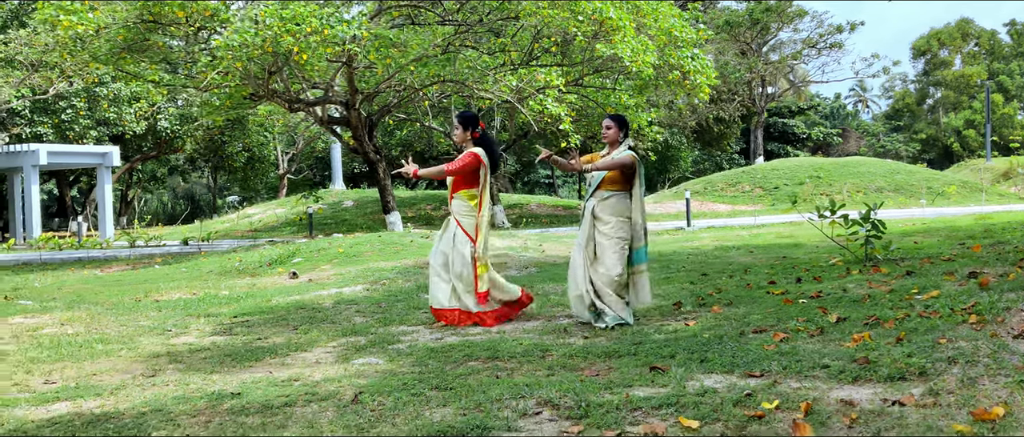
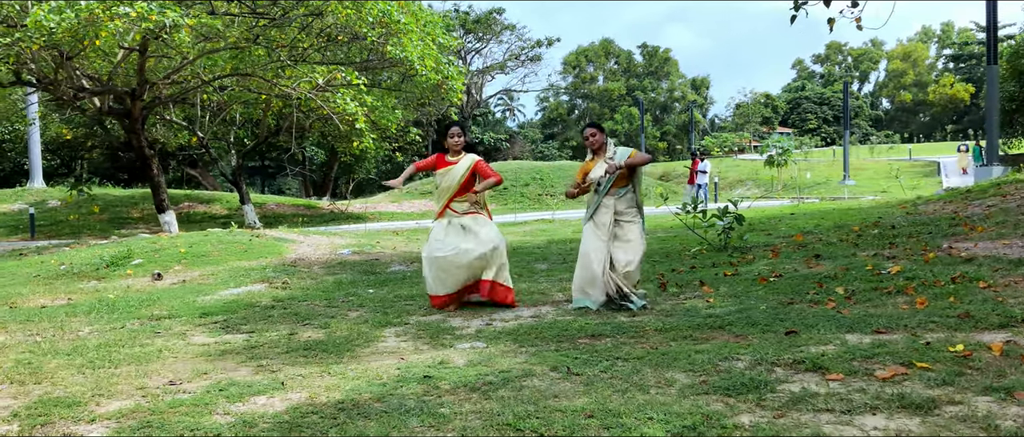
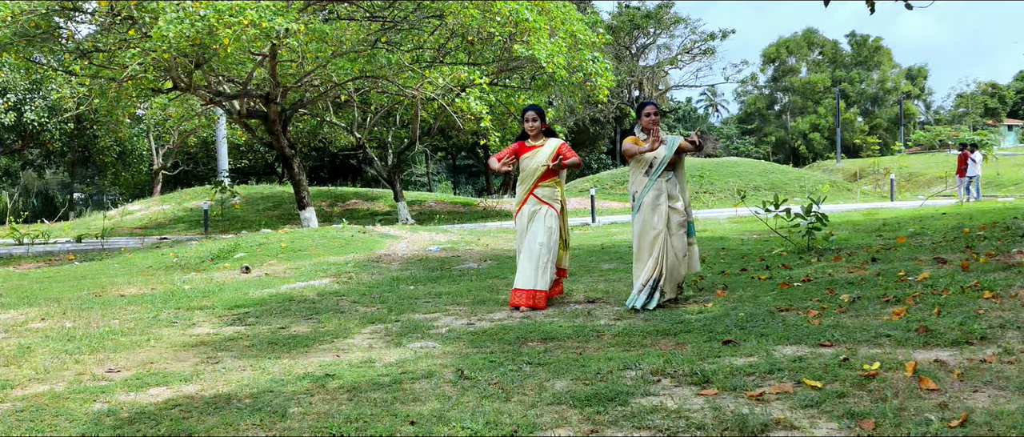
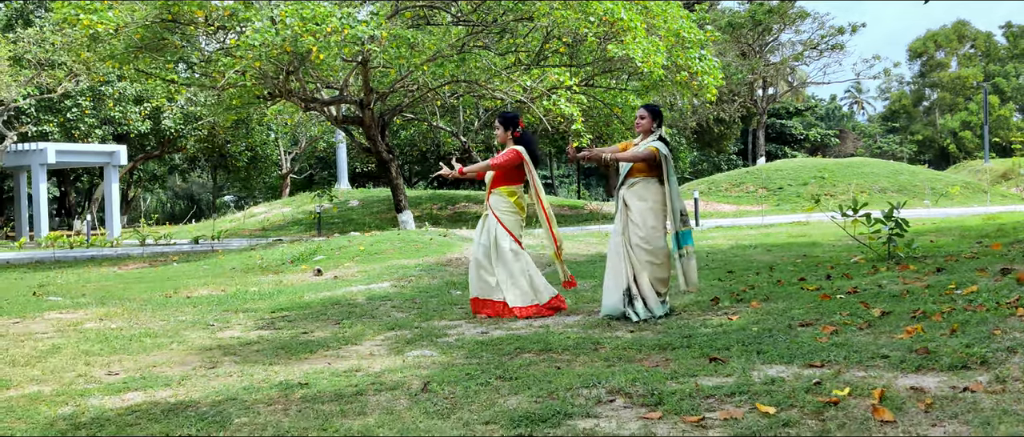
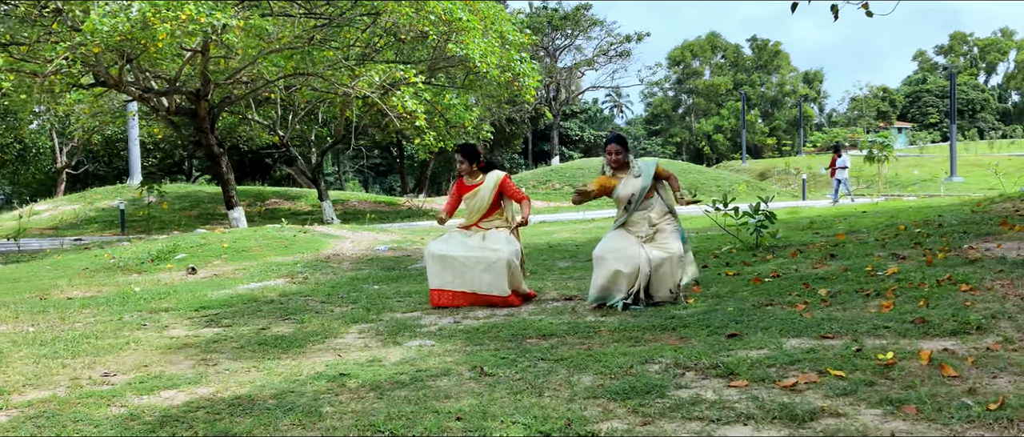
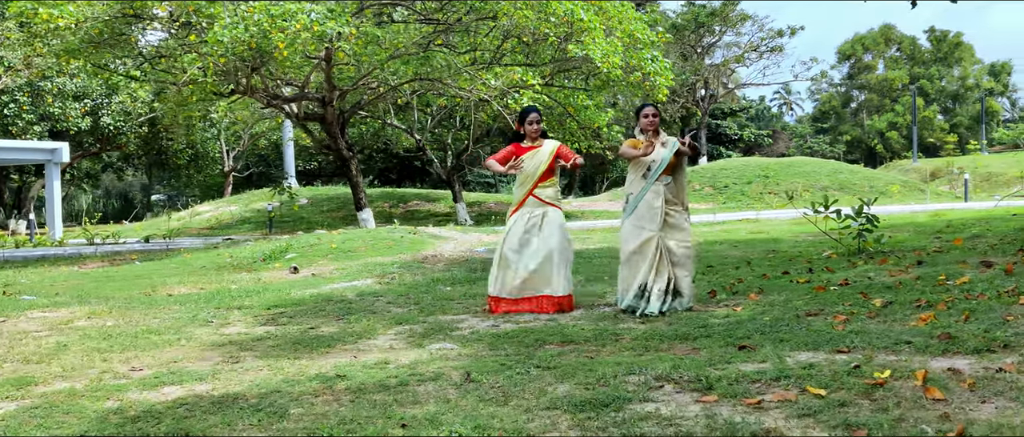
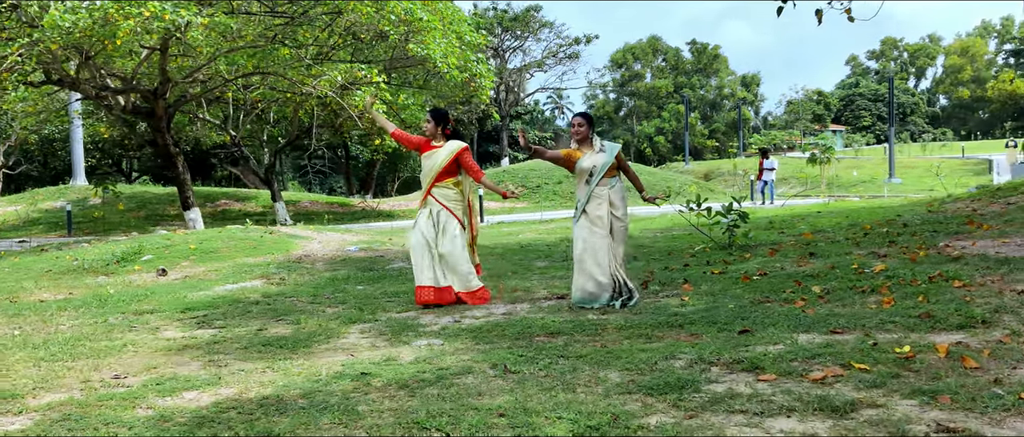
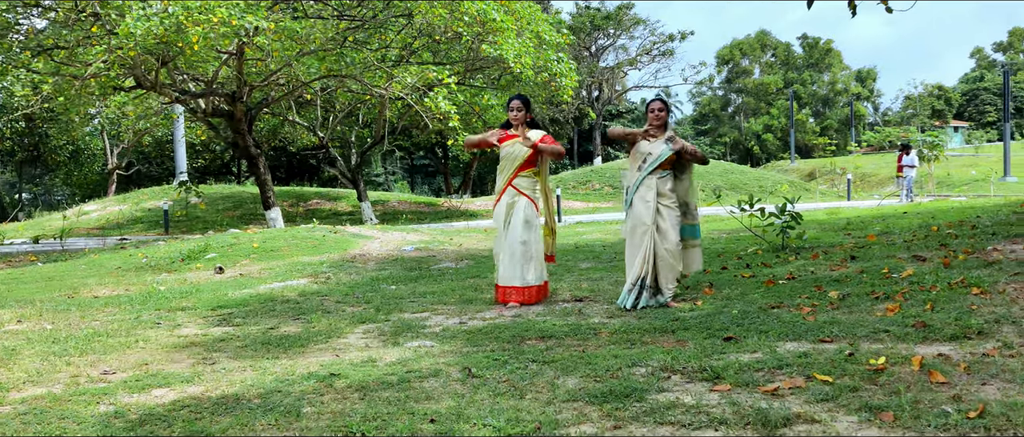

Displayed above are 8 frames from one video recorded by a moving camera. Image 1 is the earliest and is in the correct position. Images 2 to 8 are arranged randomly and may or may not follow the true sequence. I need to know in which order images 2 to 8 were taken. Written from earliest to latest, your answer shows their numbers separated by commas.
4, 6, 3, 8, 5, 7, 2
